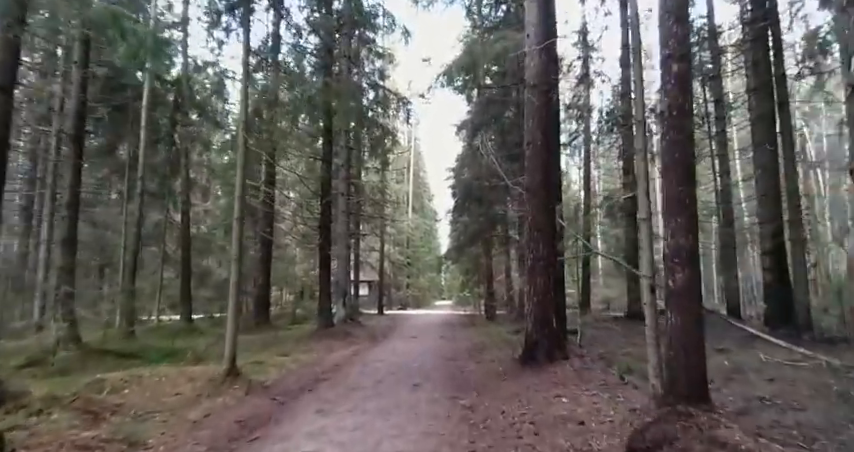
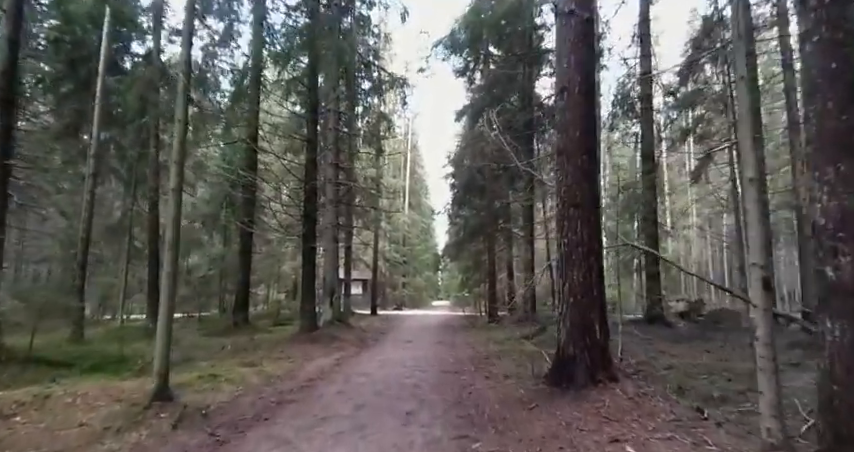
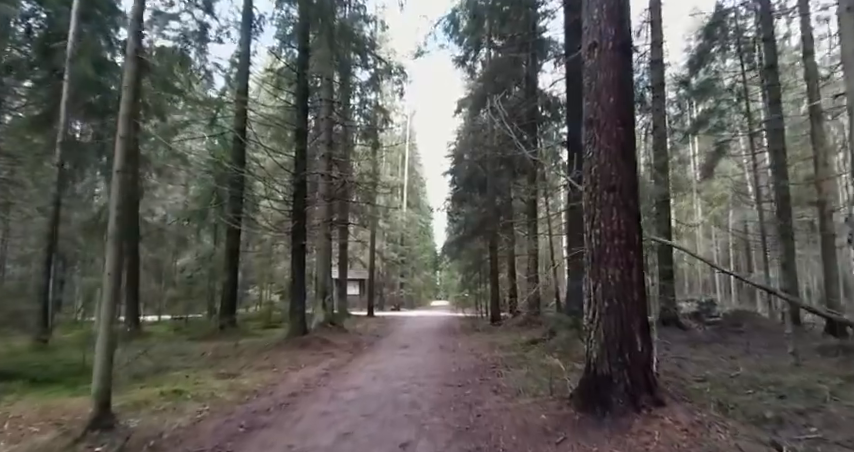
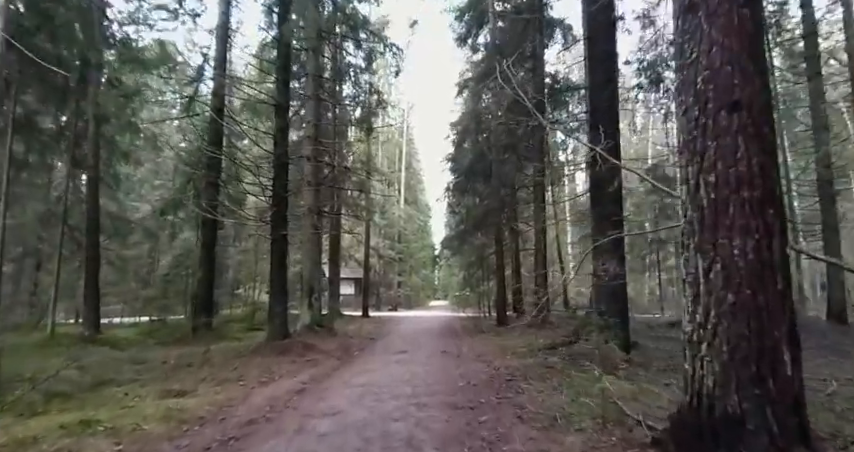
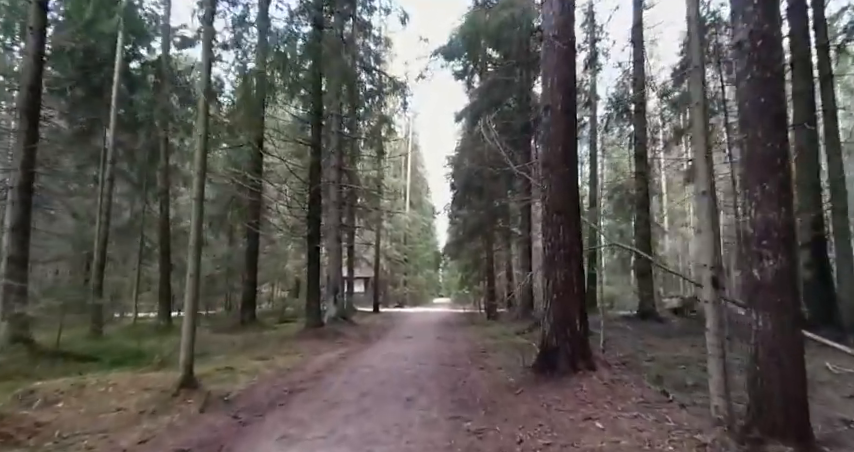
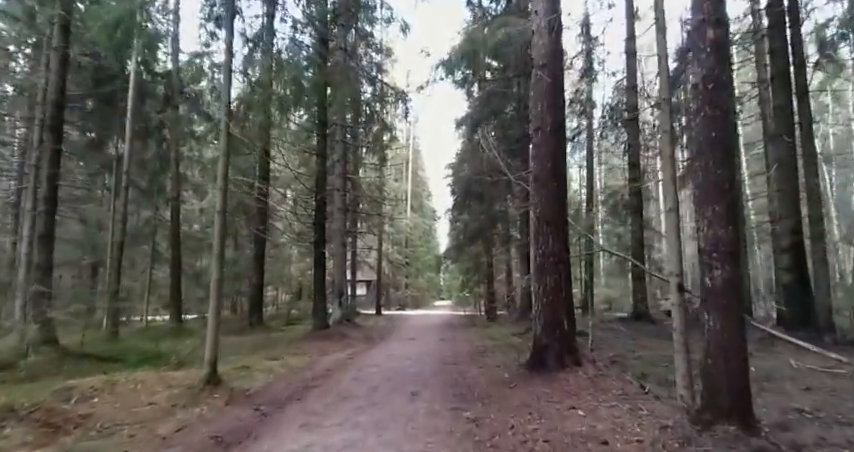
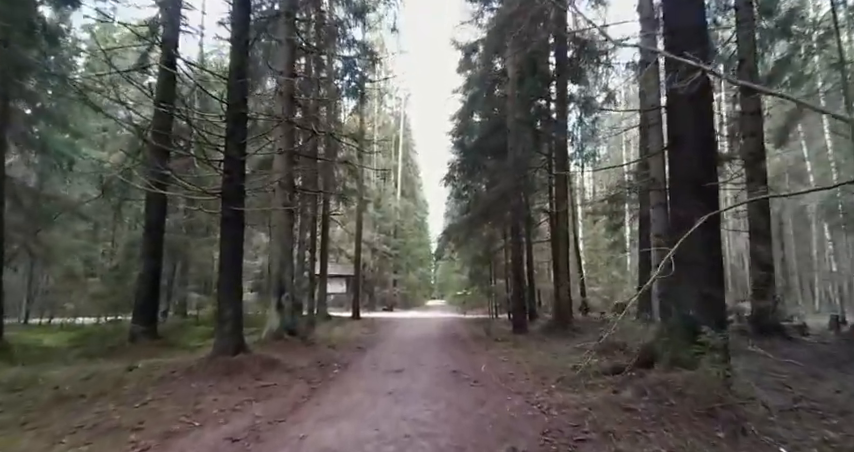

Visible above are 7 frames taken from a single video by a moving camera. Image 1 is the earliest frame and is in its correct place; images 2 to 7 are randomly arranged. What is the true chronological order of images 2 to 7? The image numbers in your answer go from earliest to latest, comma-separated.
6, 5, 2, 3, 4, 7
